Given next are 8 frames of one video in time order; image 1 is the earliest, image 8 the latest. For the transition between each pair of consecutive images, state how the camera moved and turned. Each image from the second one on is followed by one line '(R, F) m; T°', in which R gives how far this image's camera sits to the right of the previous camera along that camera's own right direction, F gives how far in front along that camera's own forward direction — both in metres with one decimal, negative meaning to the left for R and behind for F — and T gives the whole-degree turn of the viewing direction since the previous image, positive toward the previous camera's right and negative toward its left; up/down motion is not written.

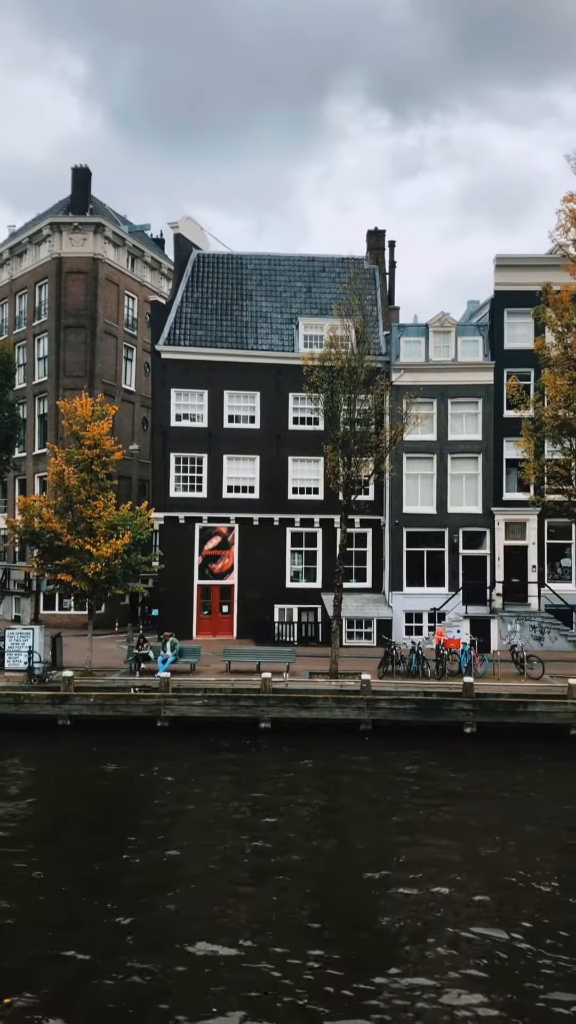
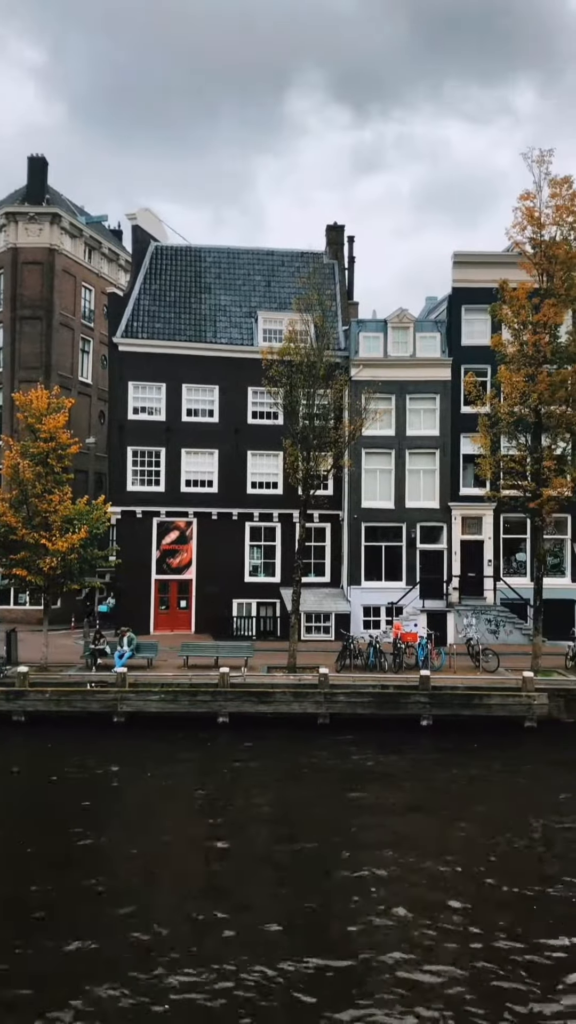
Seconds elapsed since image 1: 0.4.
(-0.1, +0.3) m; +3°
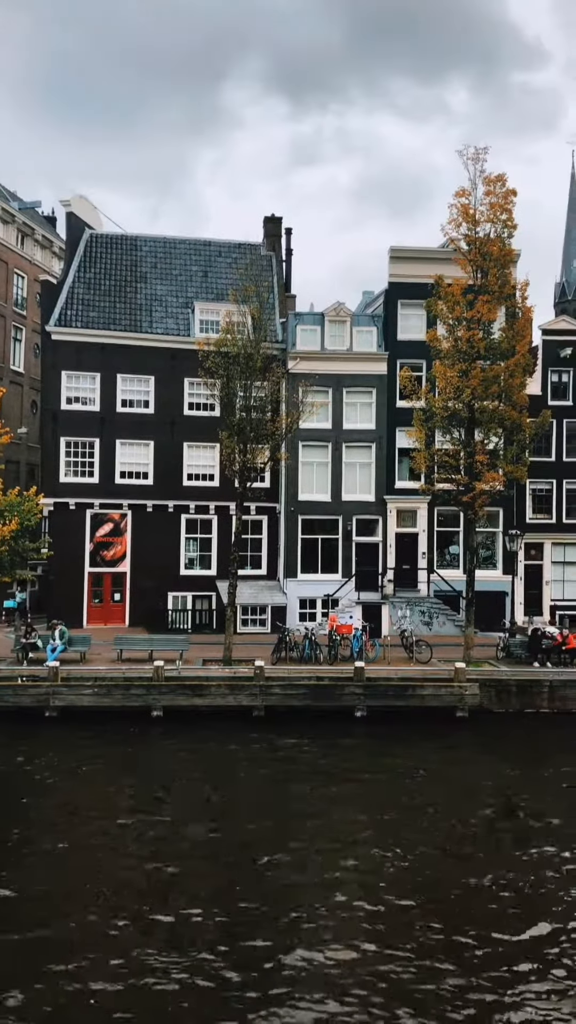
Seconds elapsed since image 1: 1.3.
(-0.2, +0.9) m; +4°
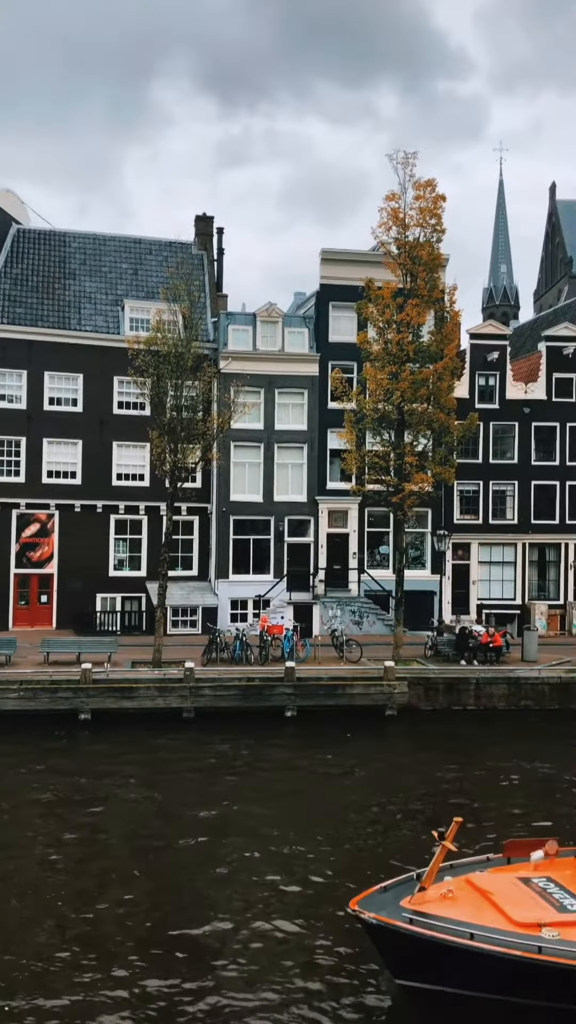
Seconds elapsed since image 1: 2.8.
(-2.7, +0.7) m; +5°
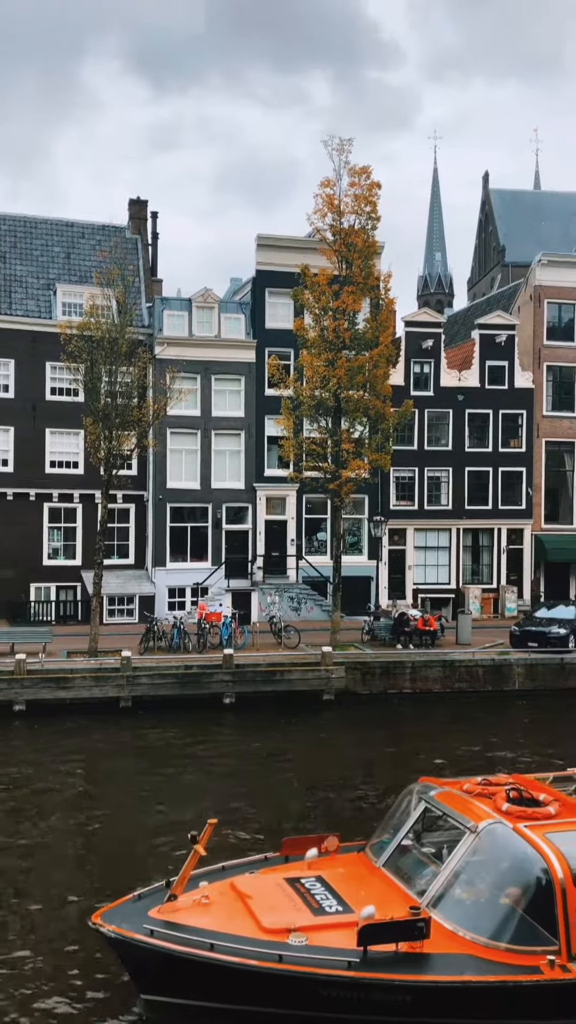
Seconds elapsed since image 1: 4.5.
(0.0, +0.4) m; +4°
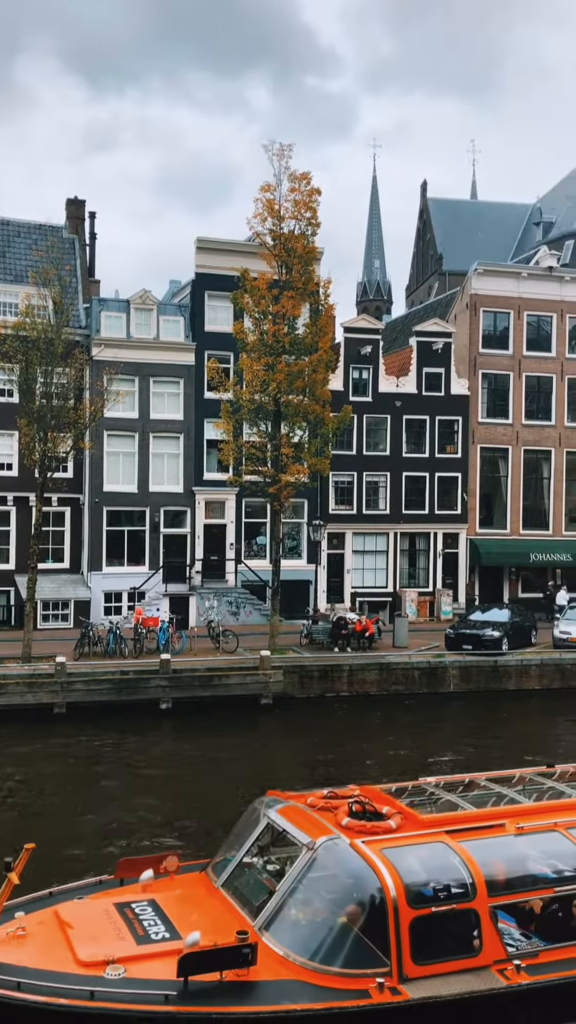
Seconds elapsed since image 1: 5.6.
(+0.6, +0.3) m; +4°
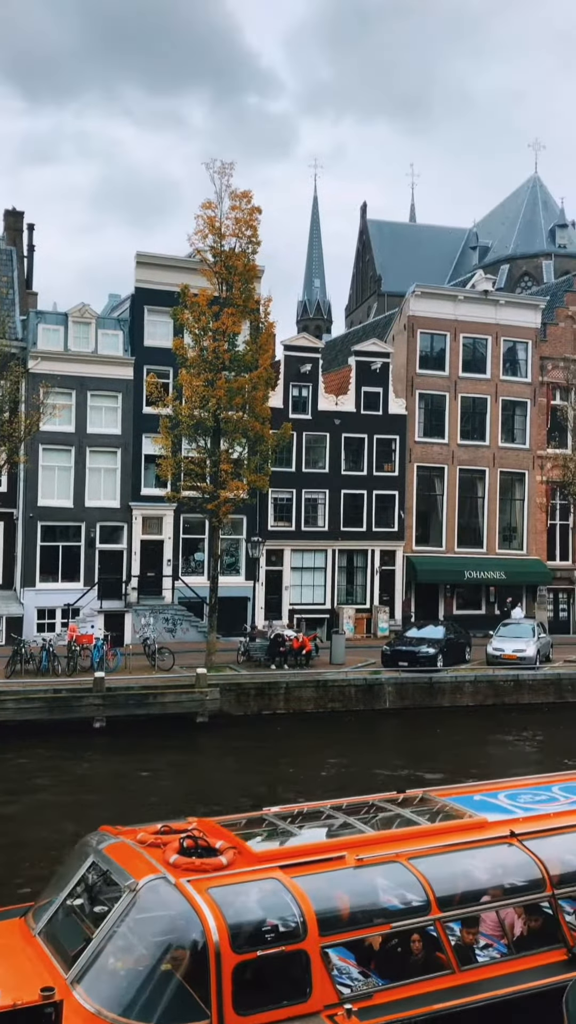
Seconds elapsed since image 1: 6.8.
(+0.6, +0.3) m; +4°
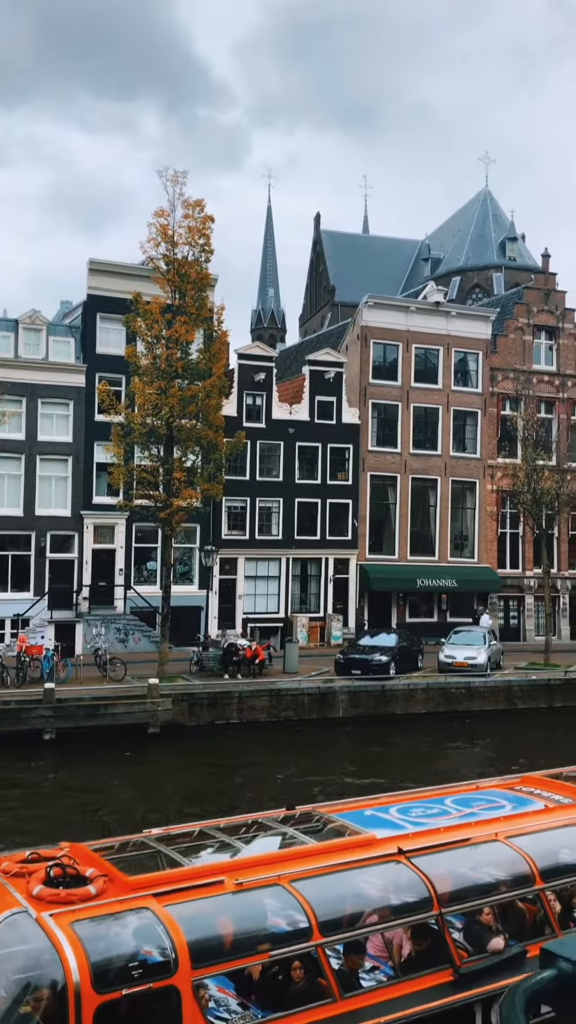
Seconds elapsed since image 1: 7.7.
(+0.4, +0.2) m; +3°
